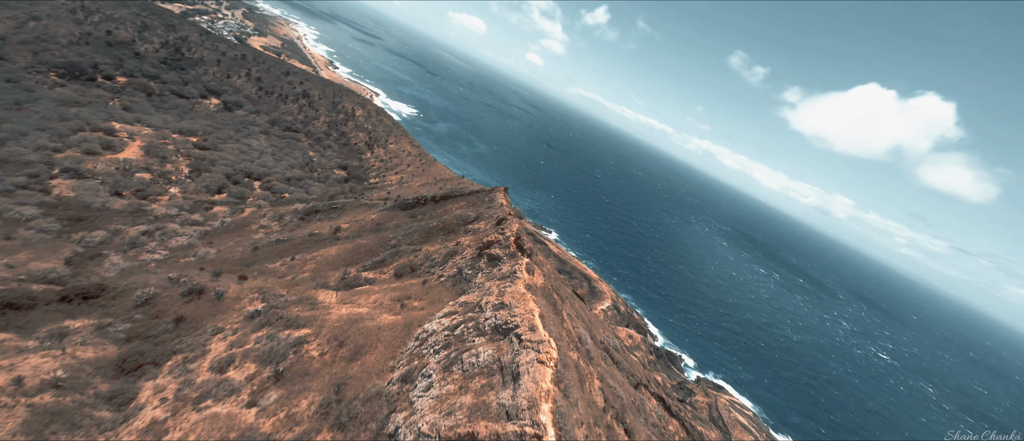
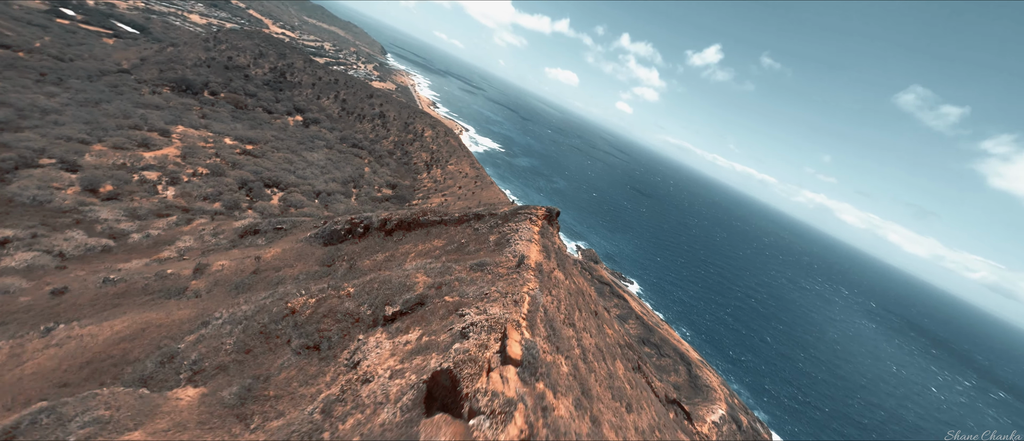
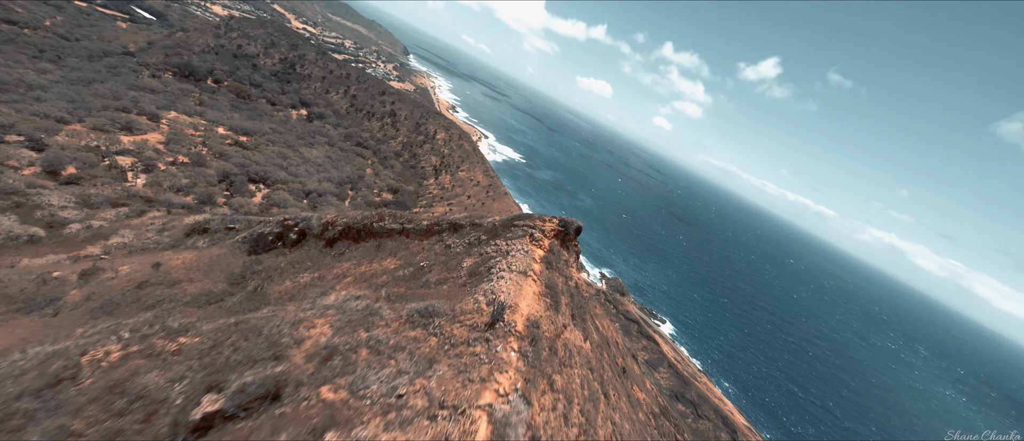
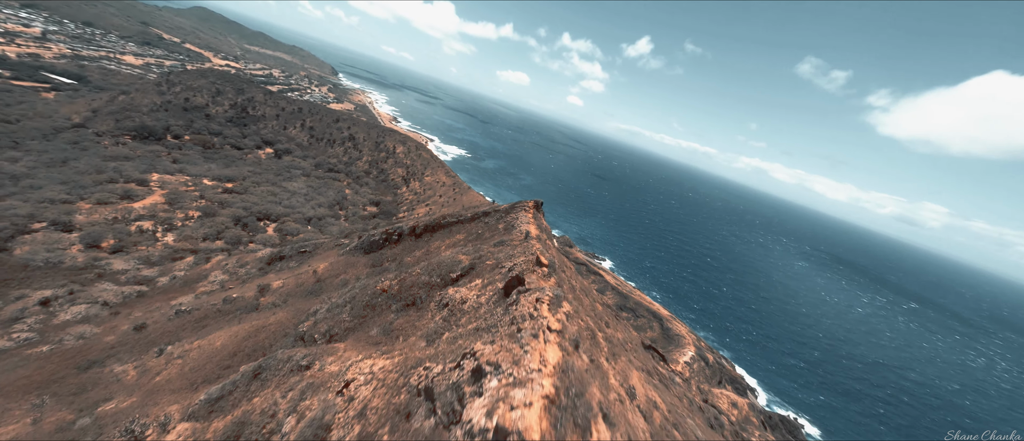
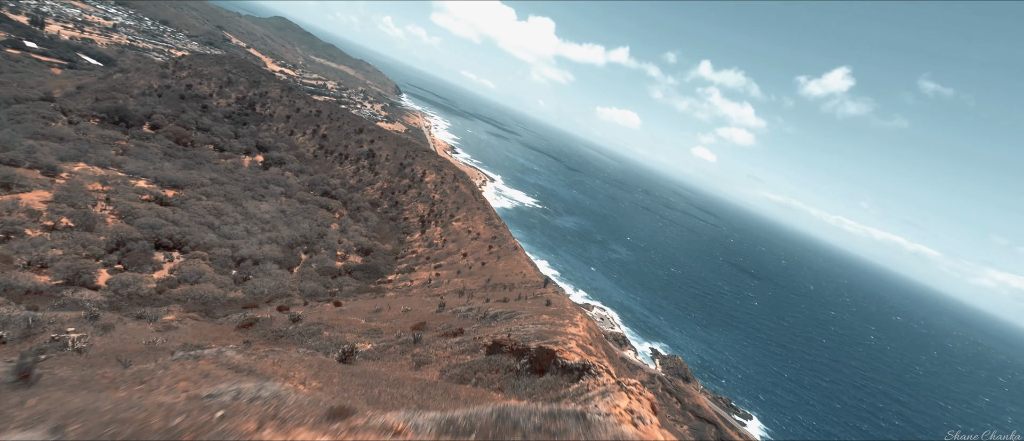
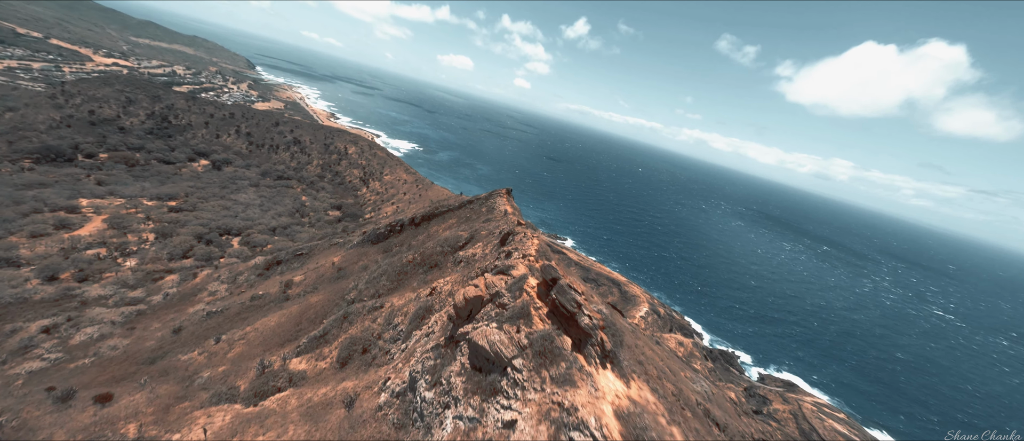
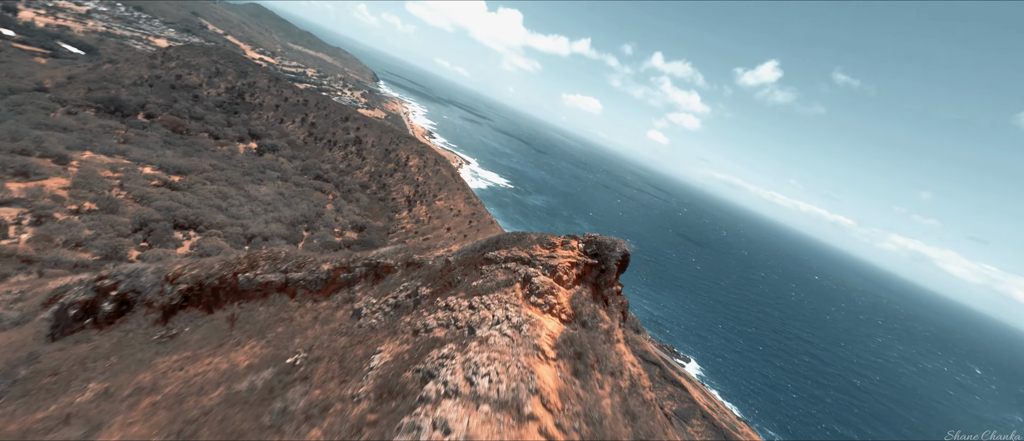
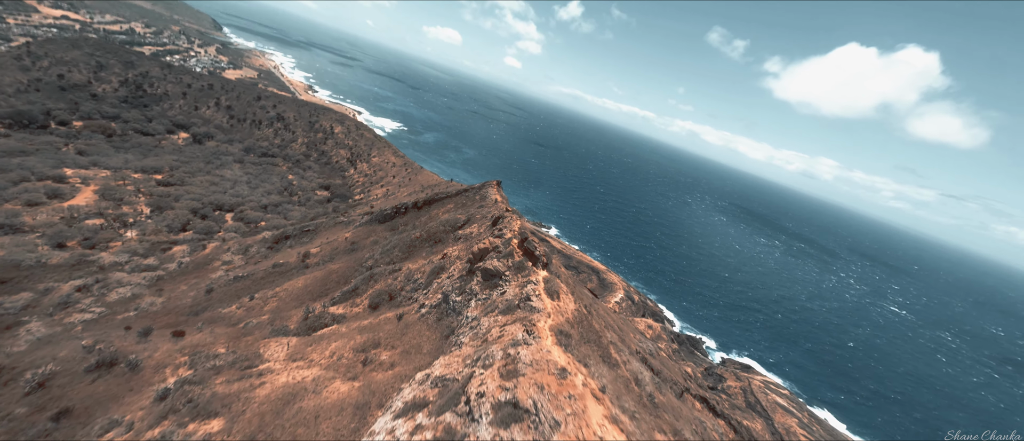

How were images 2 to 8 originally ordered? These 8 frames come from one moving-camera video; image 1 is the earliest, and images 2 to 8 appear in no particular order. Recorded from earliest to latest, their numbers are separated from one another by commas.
8, 6, 4, 2, 3, 7, 5
